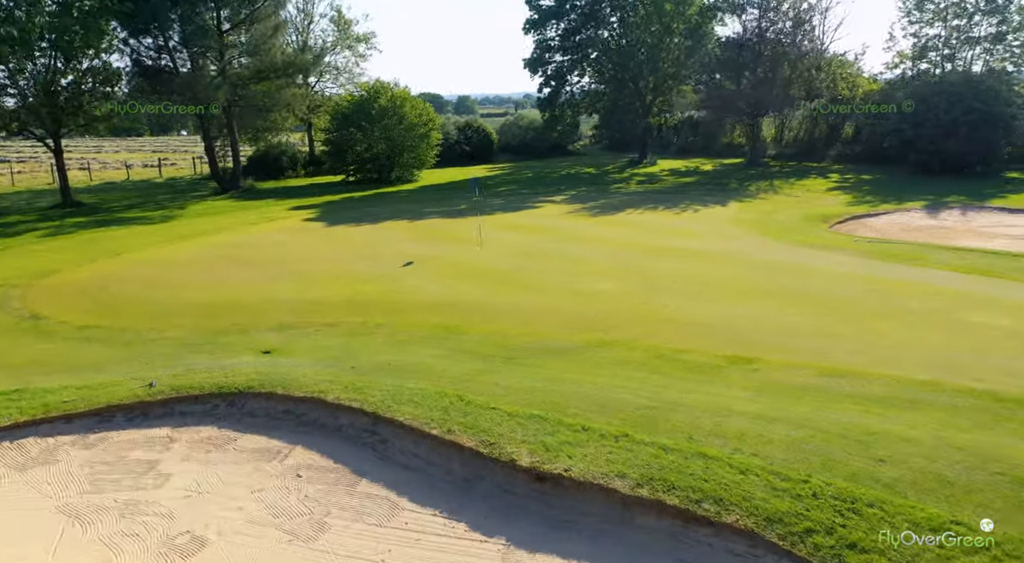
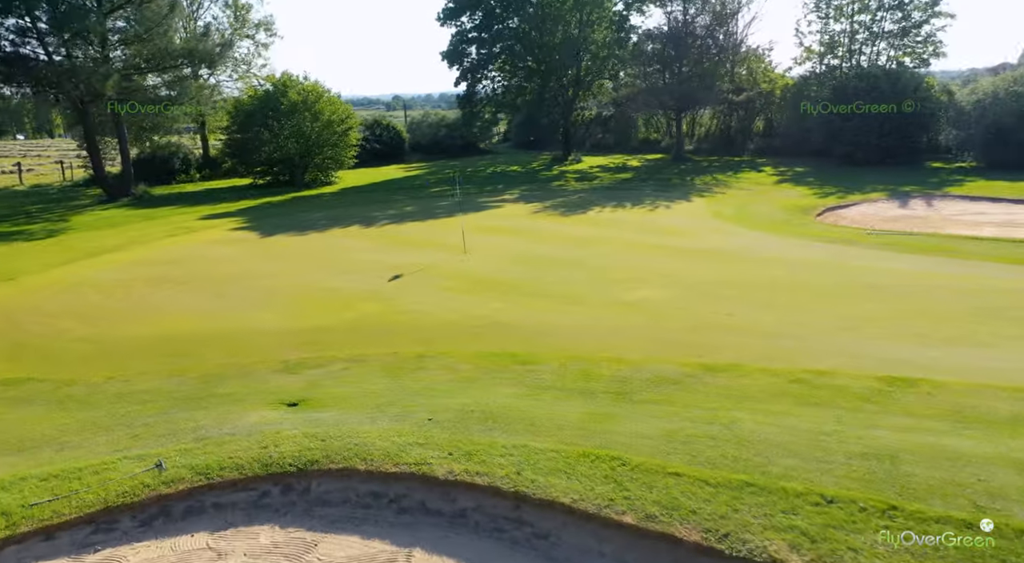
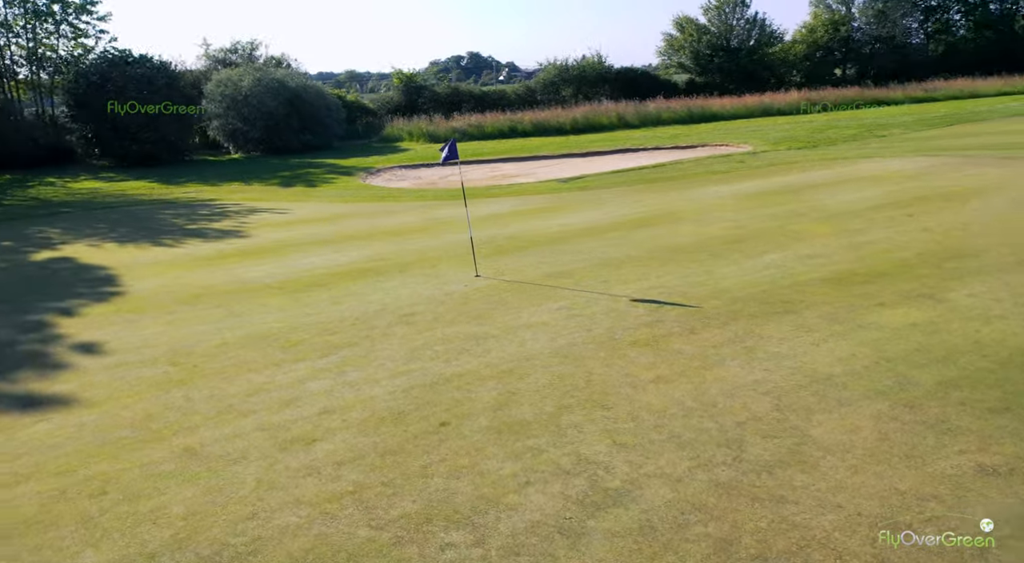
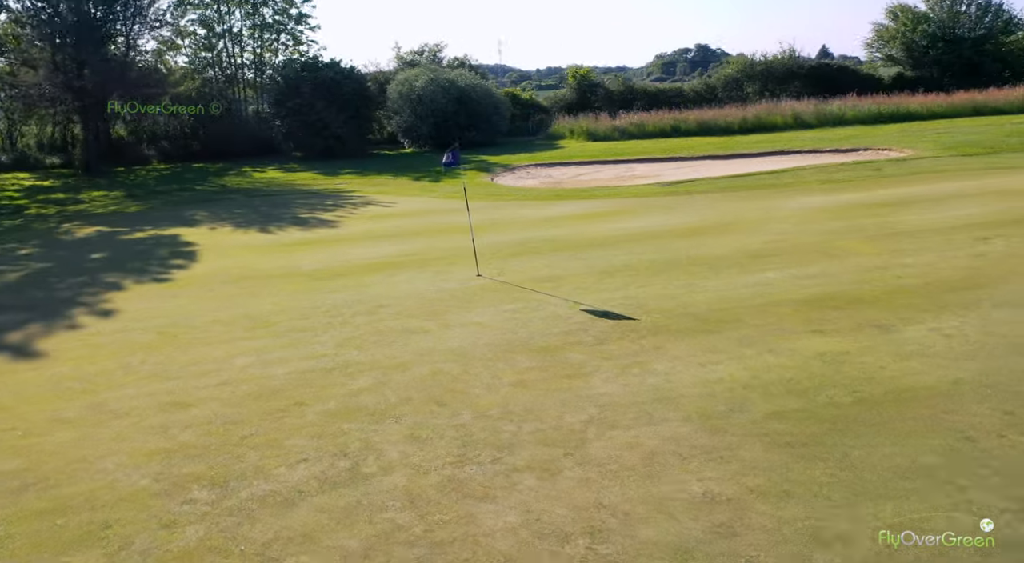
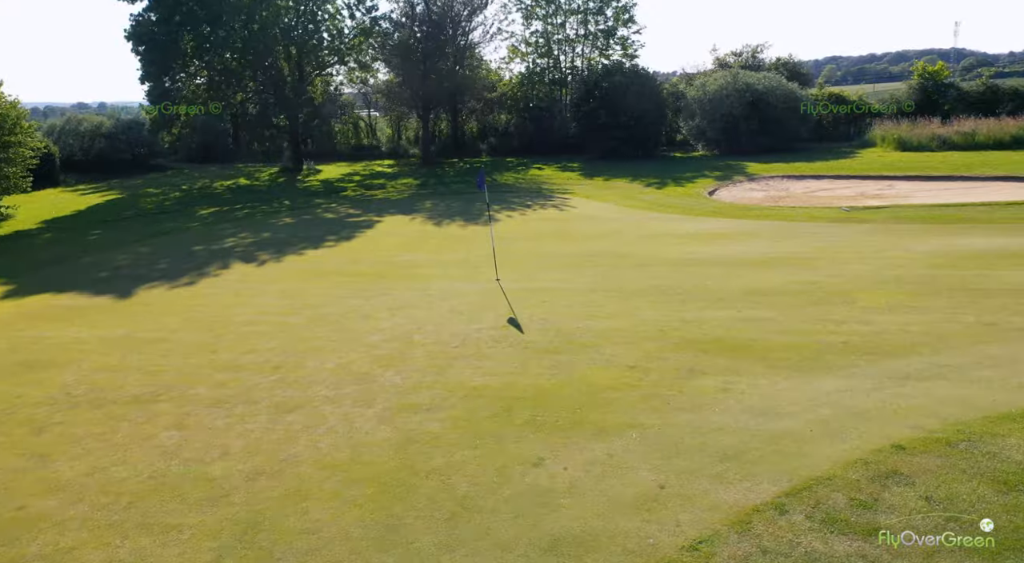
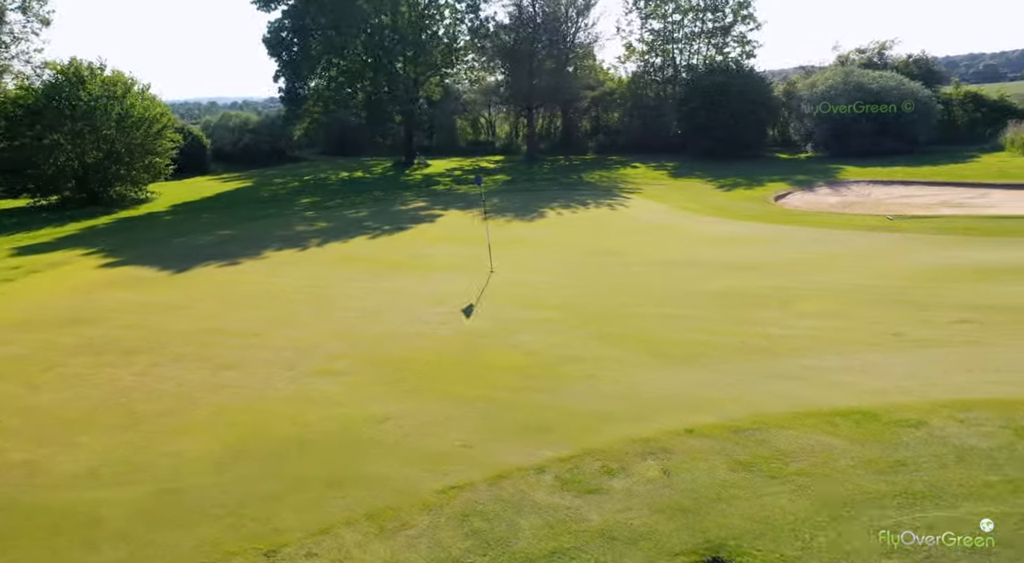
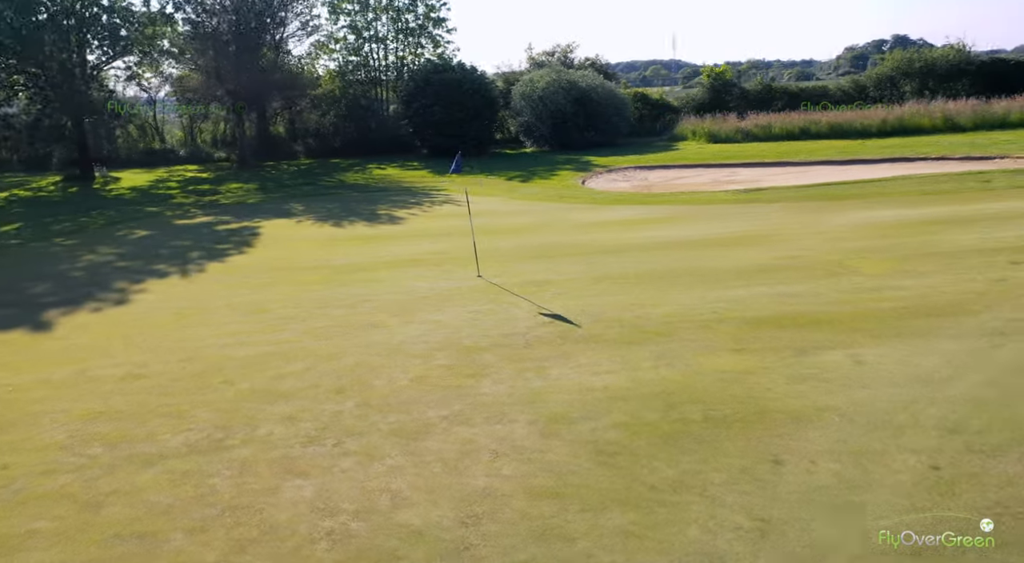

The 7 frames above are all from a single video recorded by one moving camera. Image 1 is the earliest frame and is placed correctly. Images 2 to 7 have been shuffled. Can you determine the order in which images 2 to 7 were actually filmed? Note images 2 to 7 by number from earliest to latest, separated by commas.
2, 6, 5, 7, 4, 3
